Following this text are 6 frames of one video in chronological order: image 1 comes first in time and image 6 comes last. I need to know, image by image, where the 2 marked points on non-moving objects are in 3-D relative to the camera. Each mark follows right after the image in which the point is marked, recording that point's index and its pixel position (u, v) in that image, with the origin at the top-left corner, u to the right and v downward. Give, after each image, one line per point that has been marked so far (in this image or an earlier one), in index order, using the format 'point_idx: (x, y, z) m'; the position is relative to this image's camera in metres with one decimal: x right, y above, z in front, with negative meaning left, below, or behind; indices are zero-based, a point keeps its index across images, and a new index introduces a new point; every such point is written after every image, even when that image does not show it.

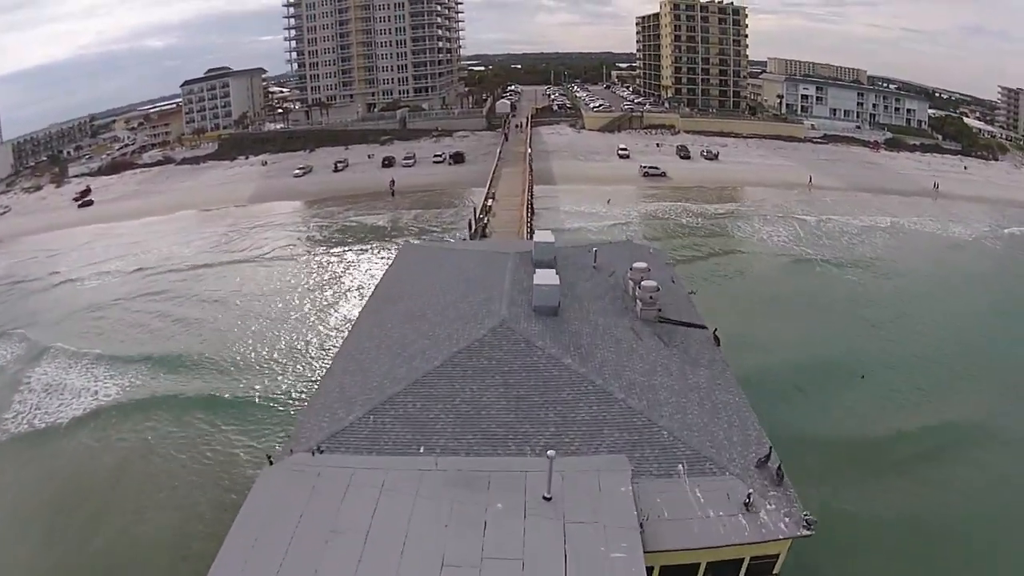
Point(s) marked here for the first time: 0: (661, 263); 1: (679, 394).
0: (+2.7, +0.5, +13.3) m
1: (+1.8, -1.2, +8.1) m
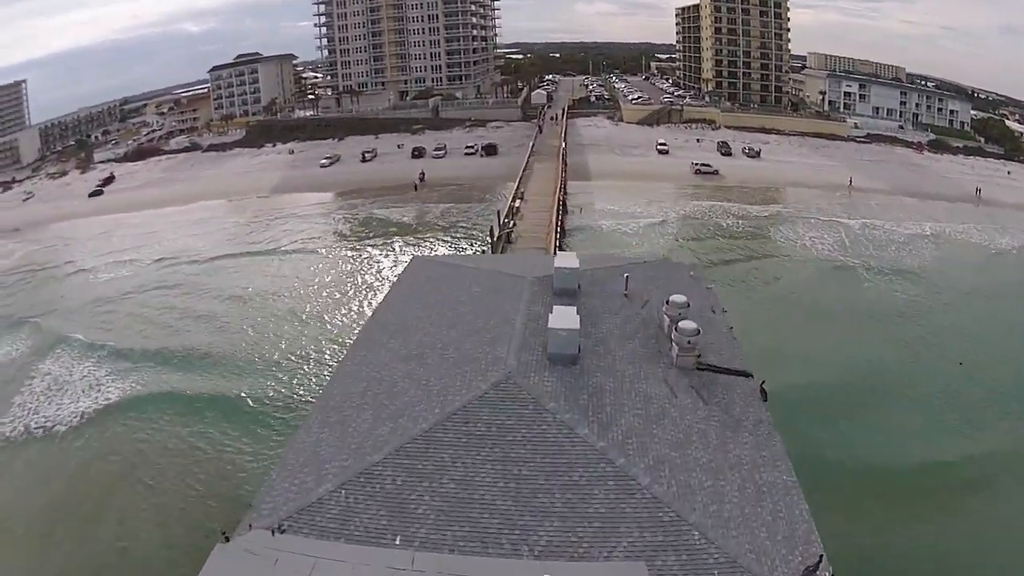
0: (+3.0, 0.0, +11.9) m
1: (+1.8, -1.7, +6.7) m
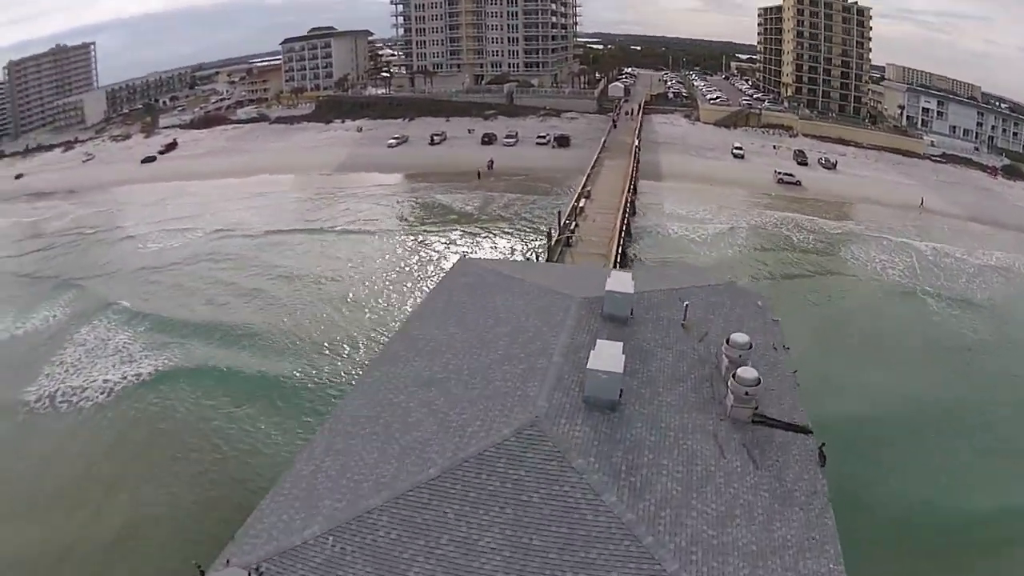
0: (+3.7, -0.5, +10.8) m
1: (+1.9, -2.2, +5.8) m
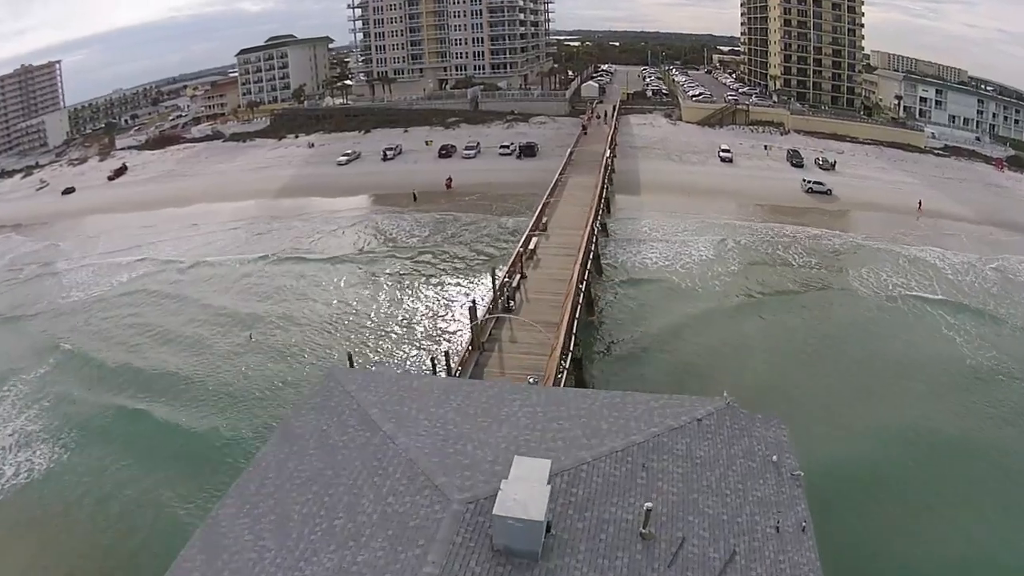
0: (+2.4, -1.8, +7.0) m
1: (+0.8, -3.5, +2.0) m
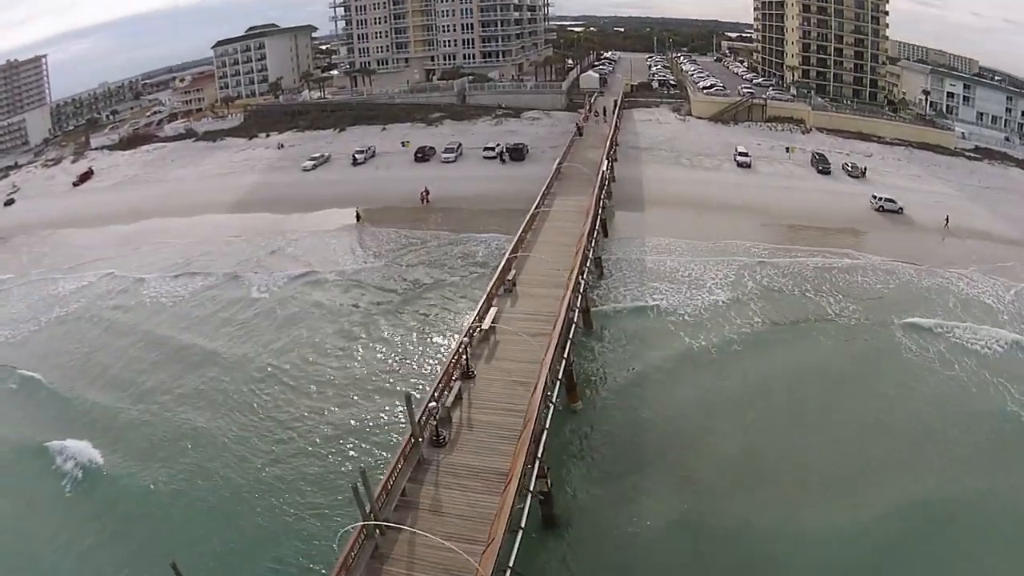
0: (+1.6, -3.4, +2.8) m
1: (-0.1, -5.3, -2.1) m
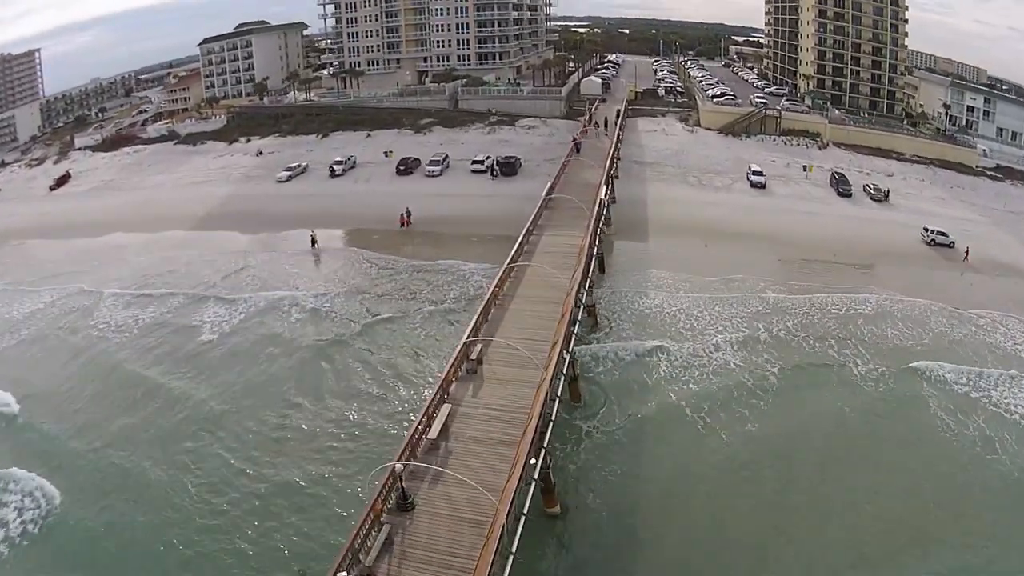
0: (+0.9, -4.6, +0.1) m
1: (-0.7, -6.5, -4.8) m
